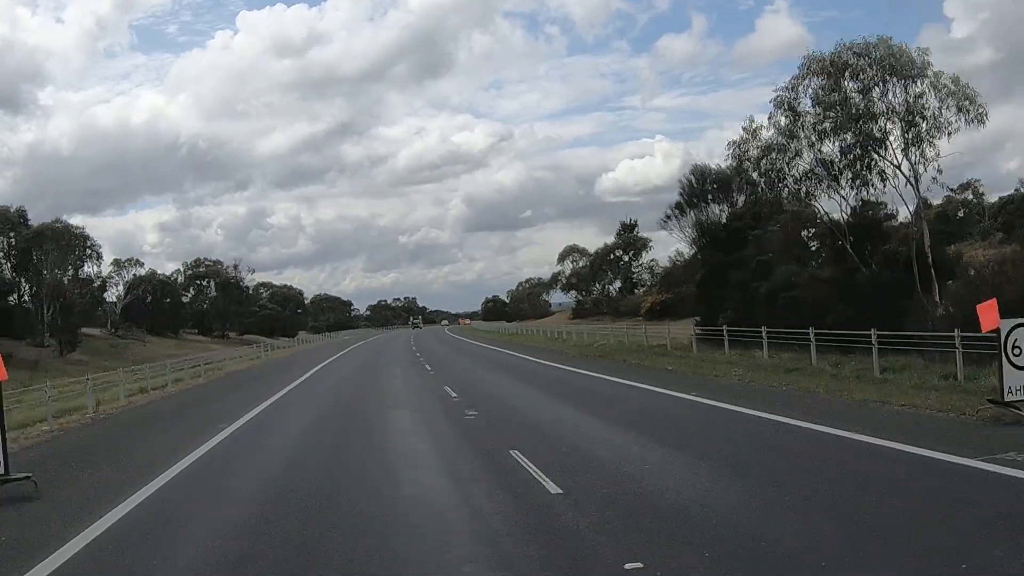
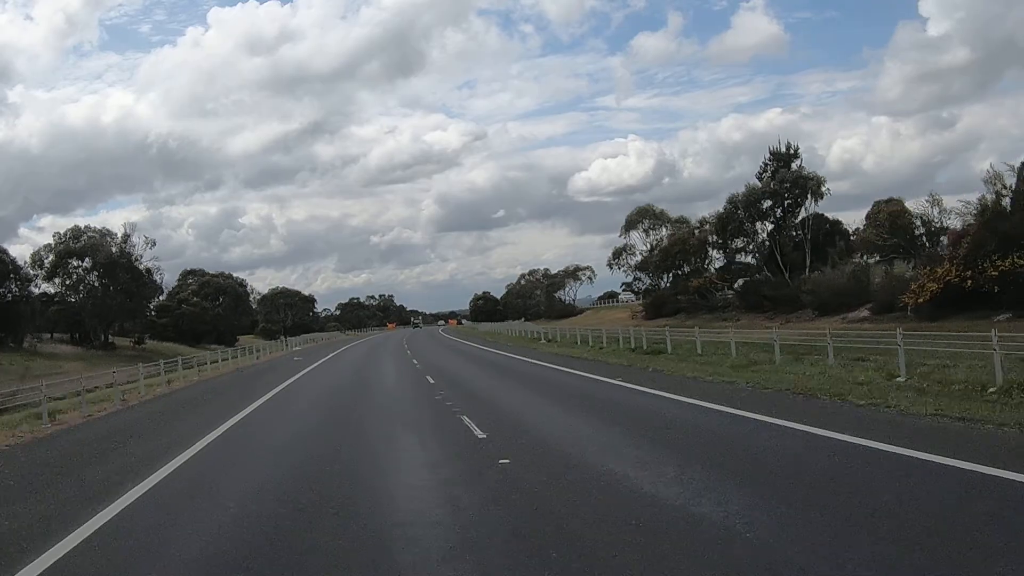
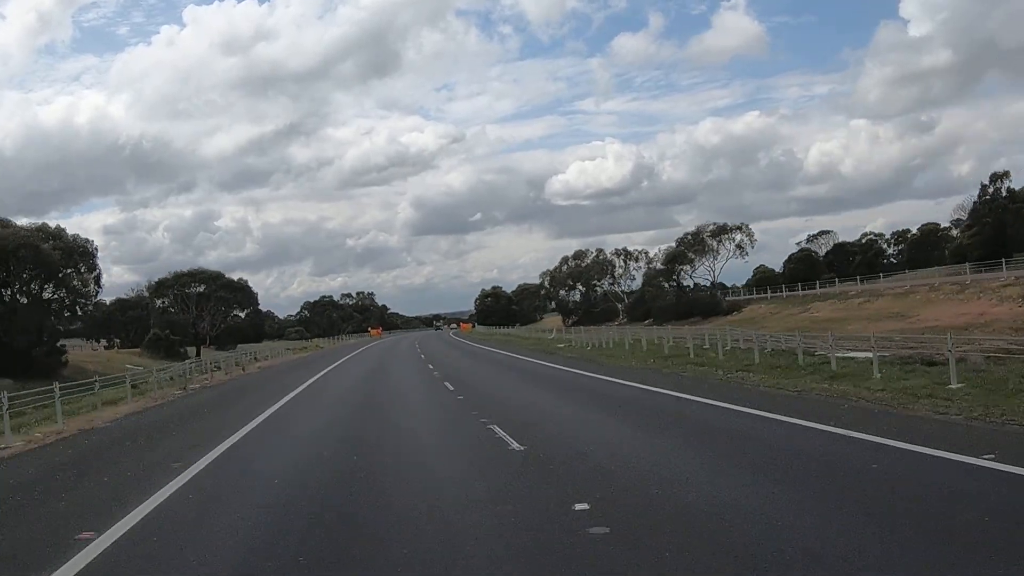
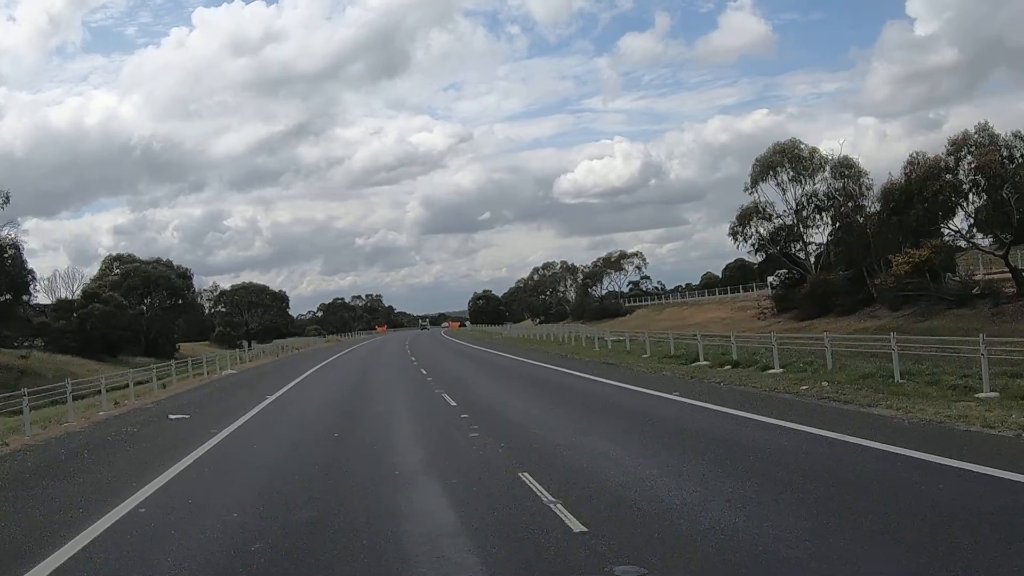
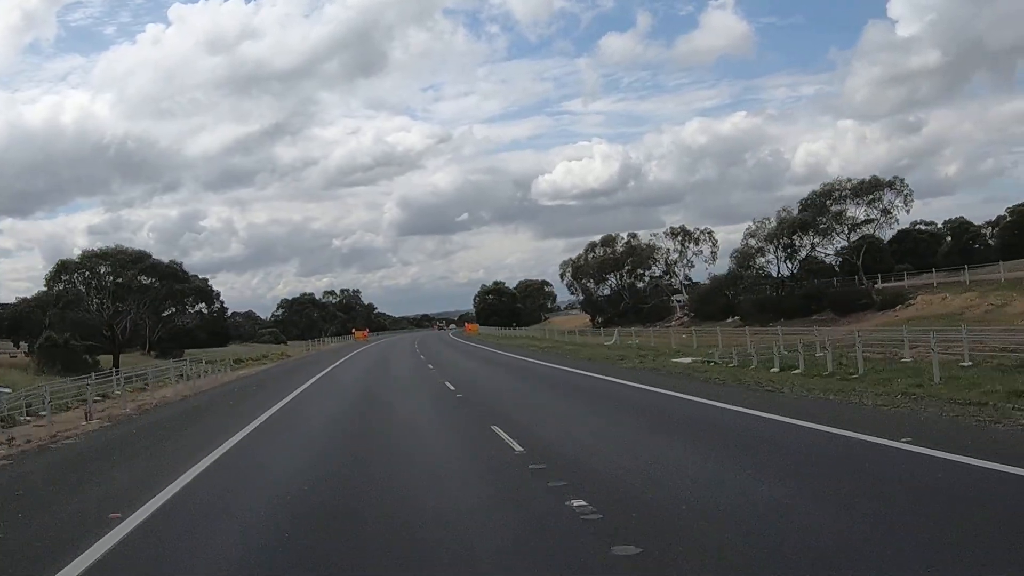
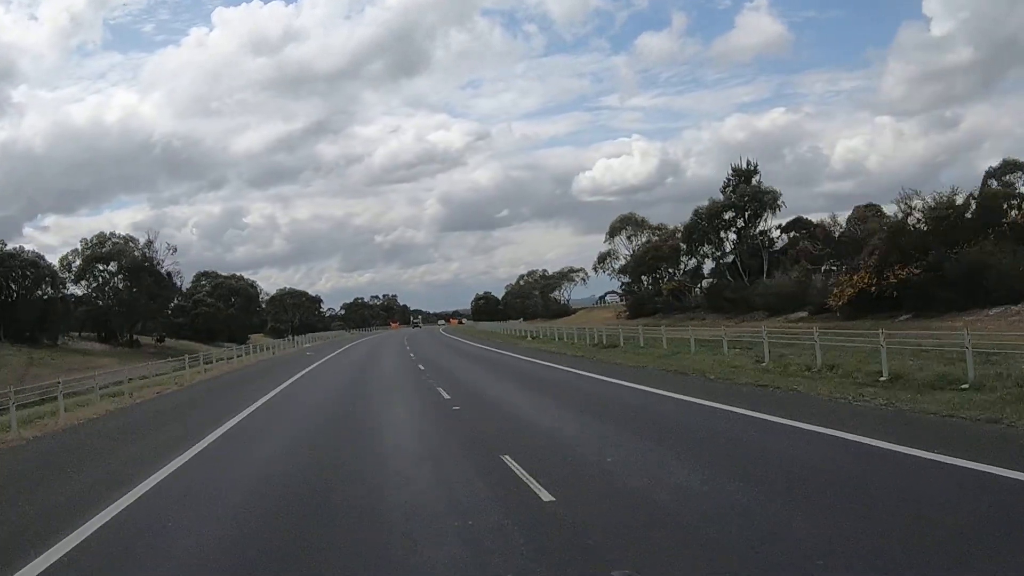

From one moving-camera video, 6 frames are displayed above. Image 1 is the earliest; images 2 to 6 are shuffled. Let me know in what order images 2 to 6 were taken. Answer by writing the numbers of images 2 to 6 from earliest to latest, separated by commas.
6, 2, 4, 3, 5
